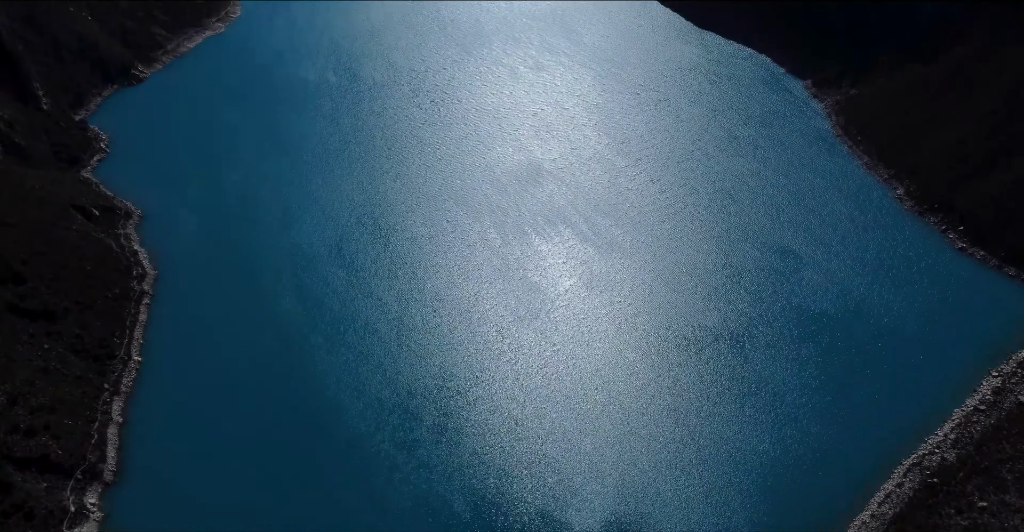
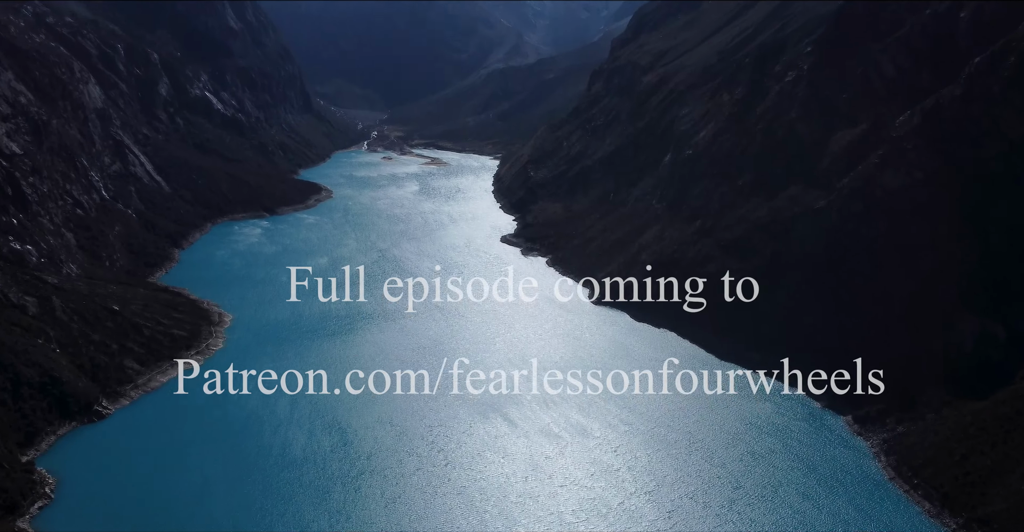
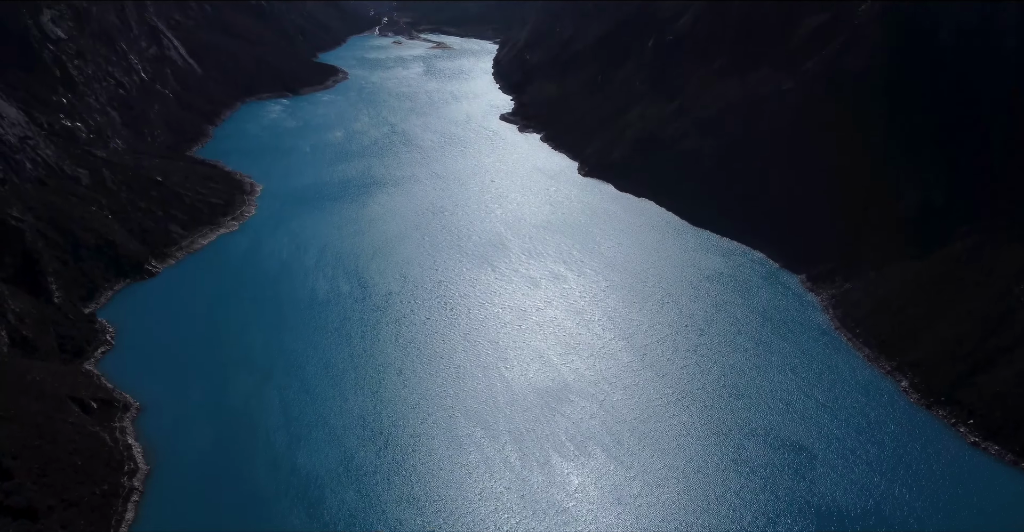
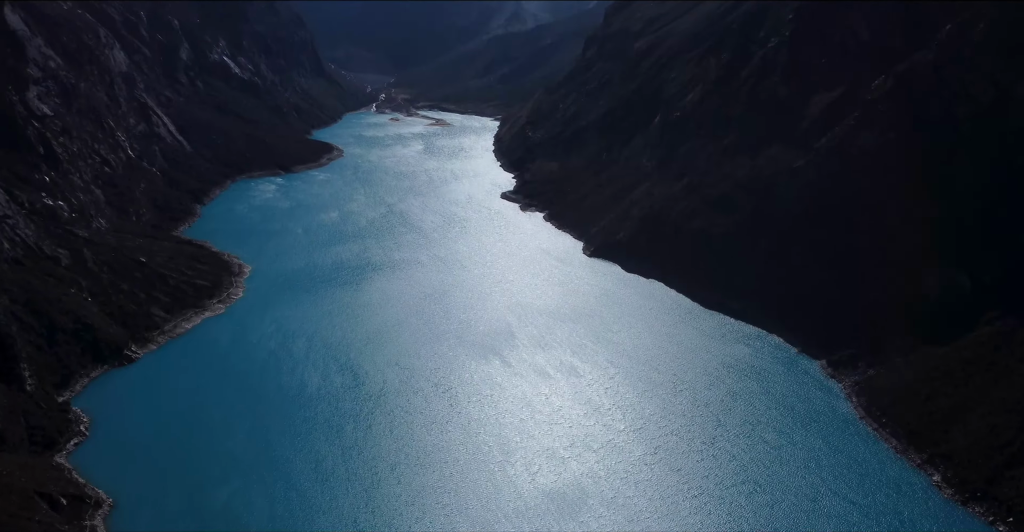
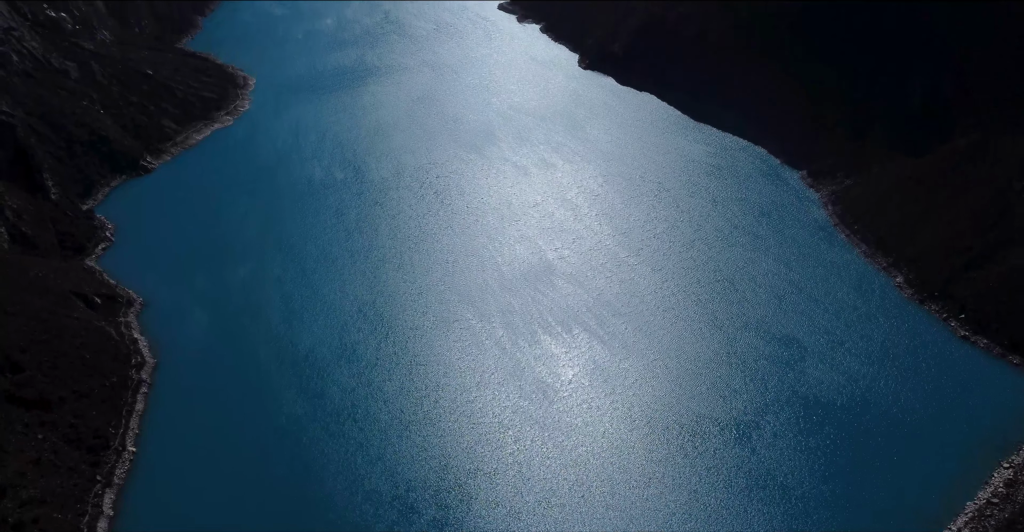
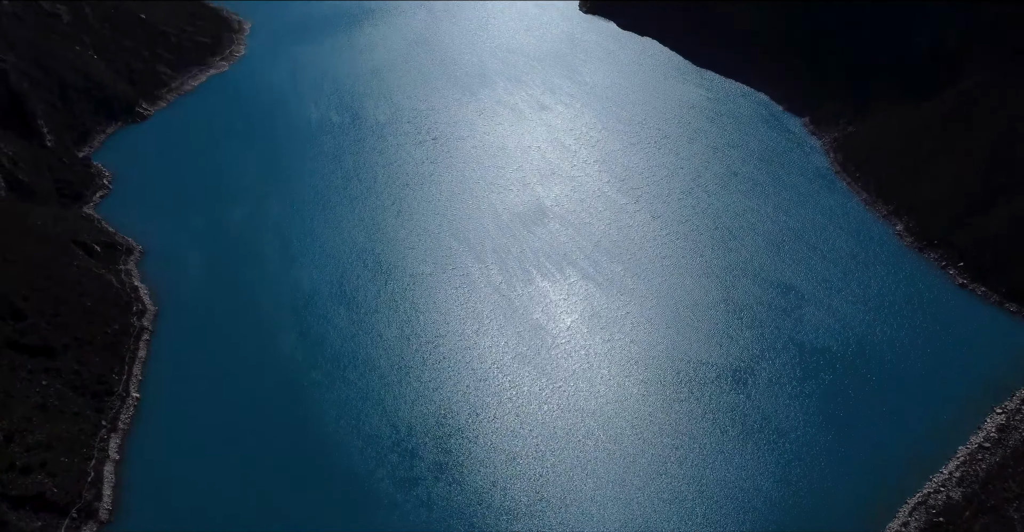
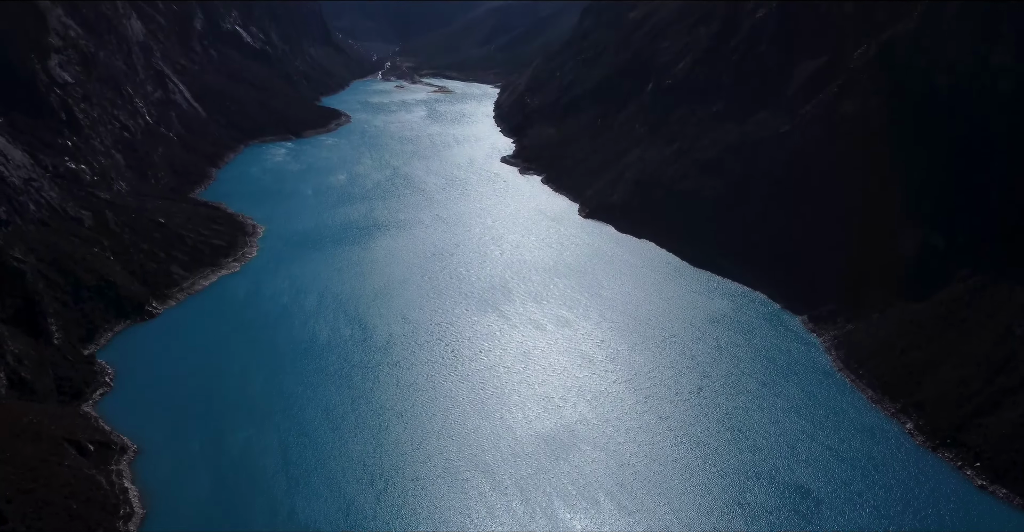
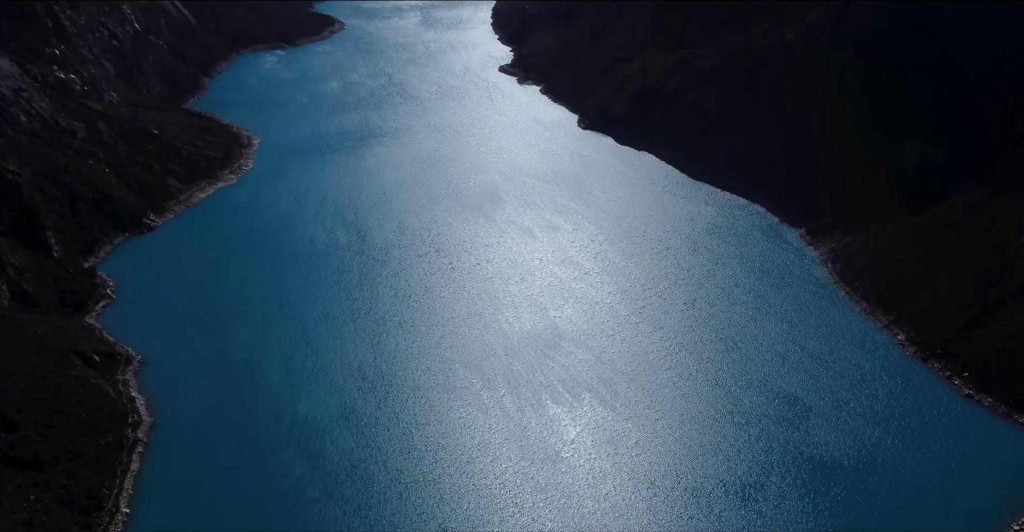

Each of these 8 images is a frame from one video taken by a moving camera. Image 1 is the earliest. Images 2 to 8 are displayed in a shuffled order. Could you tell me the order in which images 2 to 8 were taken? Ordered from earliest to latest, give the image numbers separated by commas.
6, 5, 8, 3, 7, 4, 2
